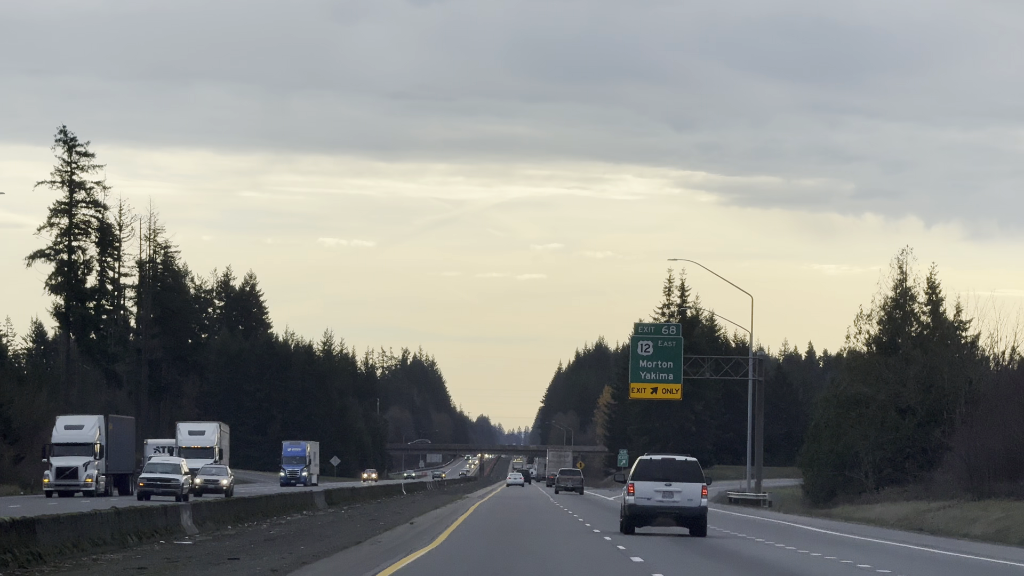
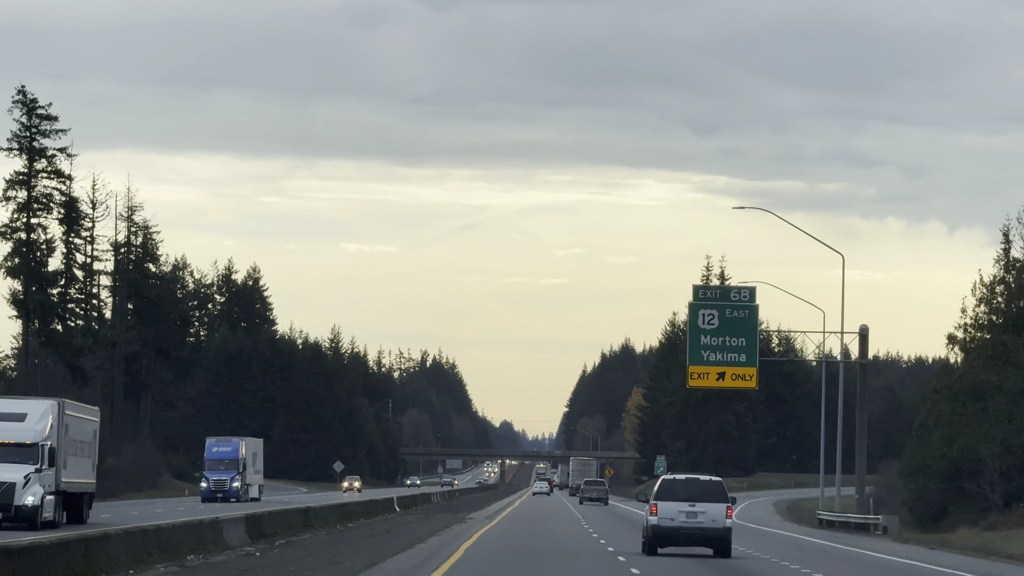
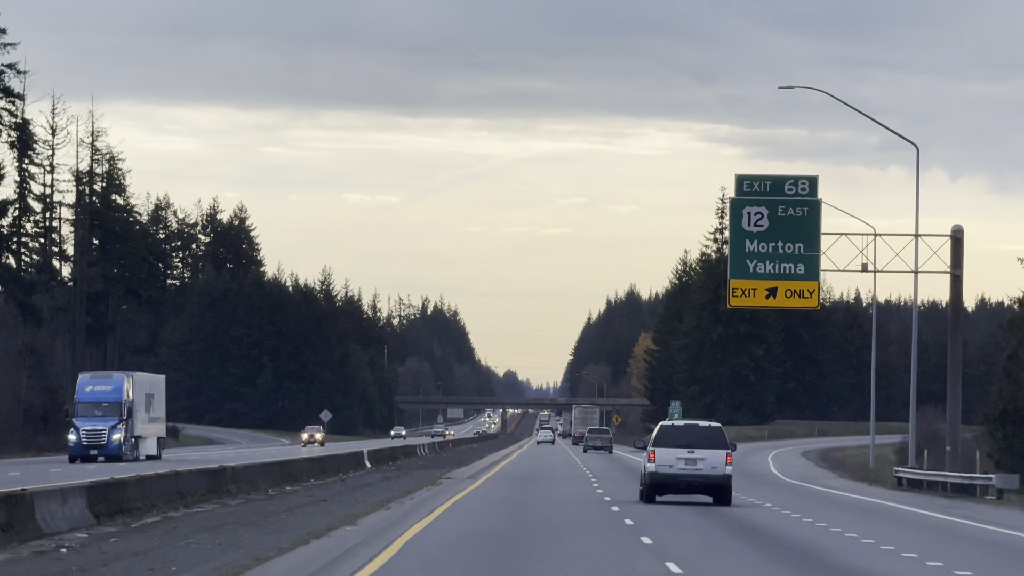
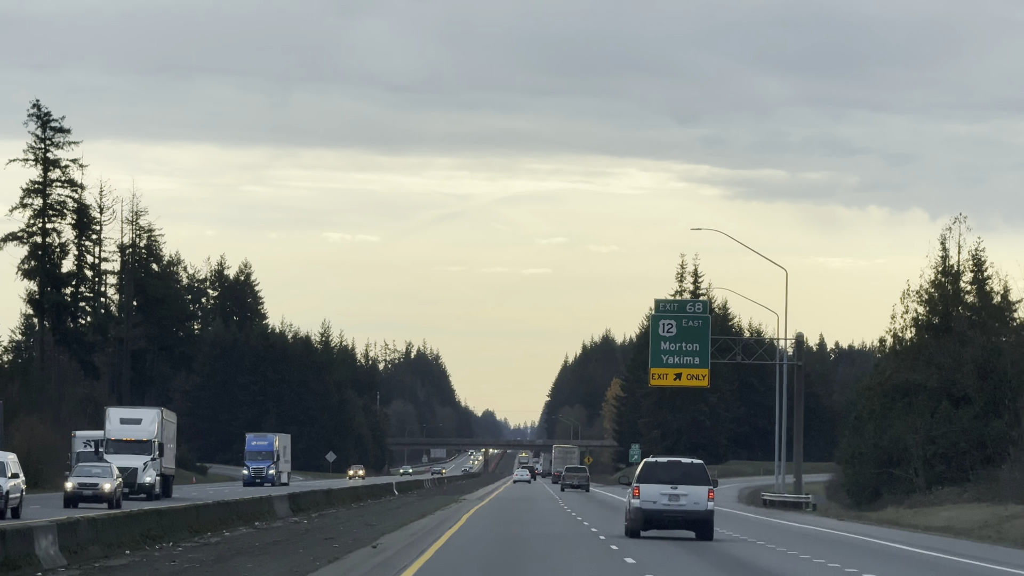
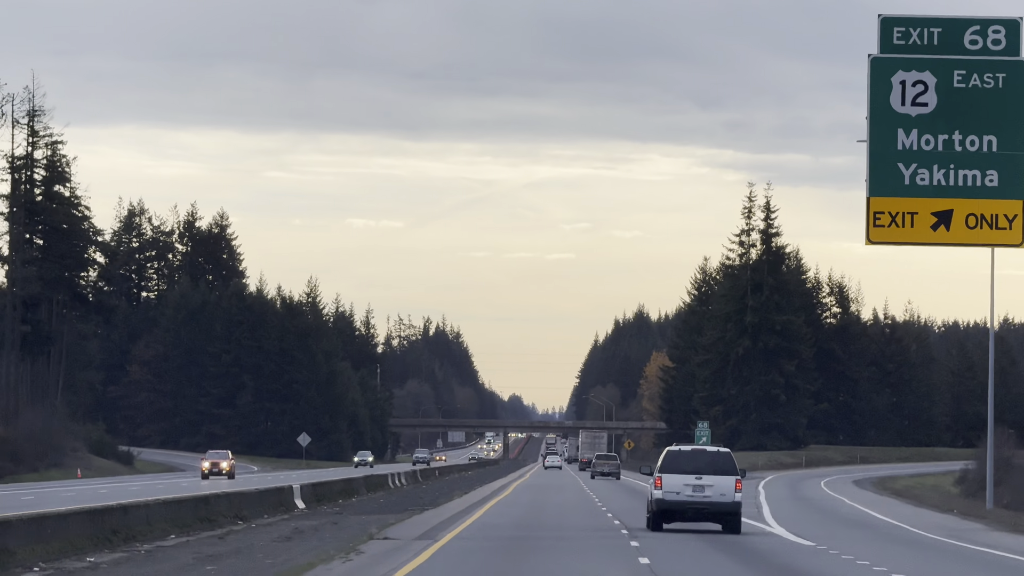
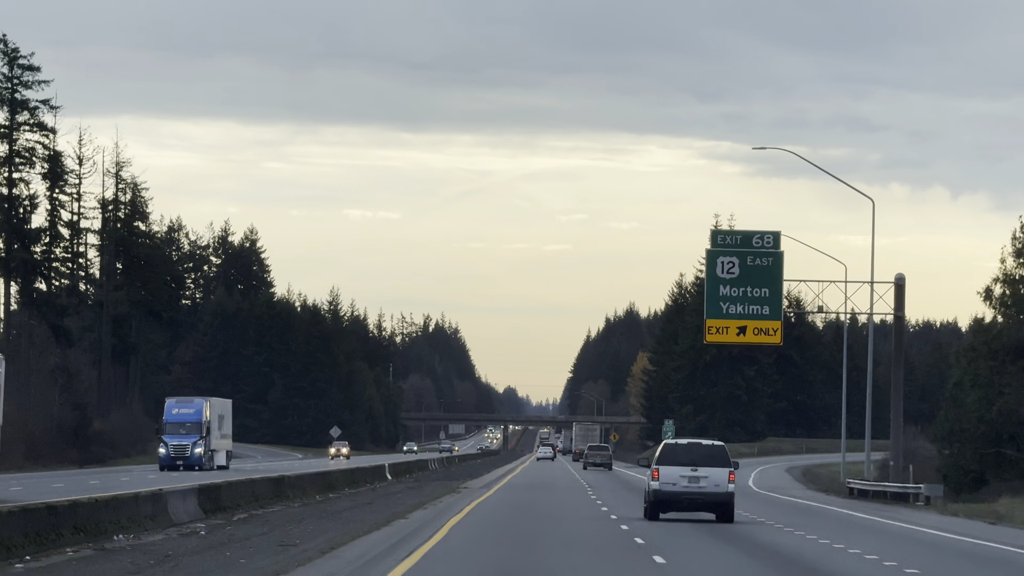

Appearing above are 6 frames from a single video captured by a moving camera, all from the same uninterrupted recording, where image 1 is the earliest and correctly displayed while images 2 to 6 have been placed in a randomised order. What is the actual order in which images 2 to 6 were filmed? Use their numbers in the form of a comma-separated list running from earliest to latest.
4, 2, 6, 3, 5
